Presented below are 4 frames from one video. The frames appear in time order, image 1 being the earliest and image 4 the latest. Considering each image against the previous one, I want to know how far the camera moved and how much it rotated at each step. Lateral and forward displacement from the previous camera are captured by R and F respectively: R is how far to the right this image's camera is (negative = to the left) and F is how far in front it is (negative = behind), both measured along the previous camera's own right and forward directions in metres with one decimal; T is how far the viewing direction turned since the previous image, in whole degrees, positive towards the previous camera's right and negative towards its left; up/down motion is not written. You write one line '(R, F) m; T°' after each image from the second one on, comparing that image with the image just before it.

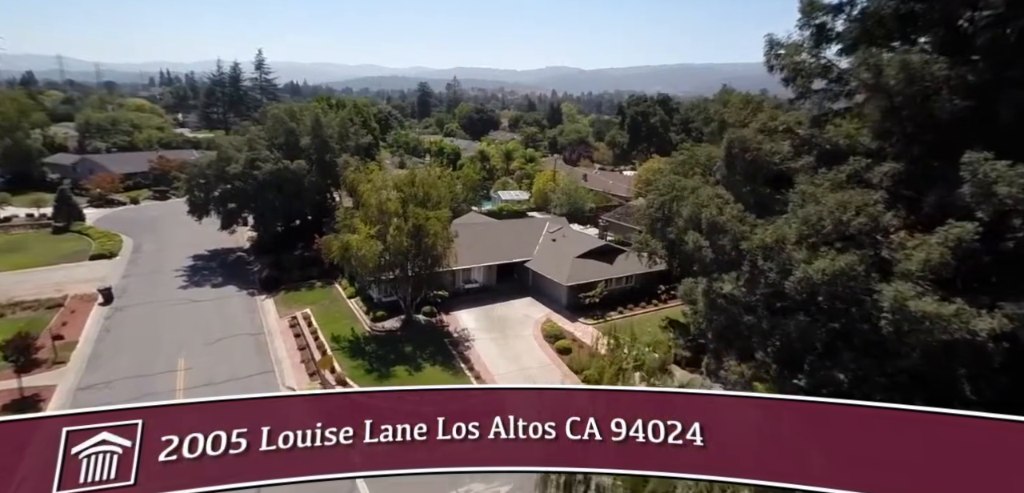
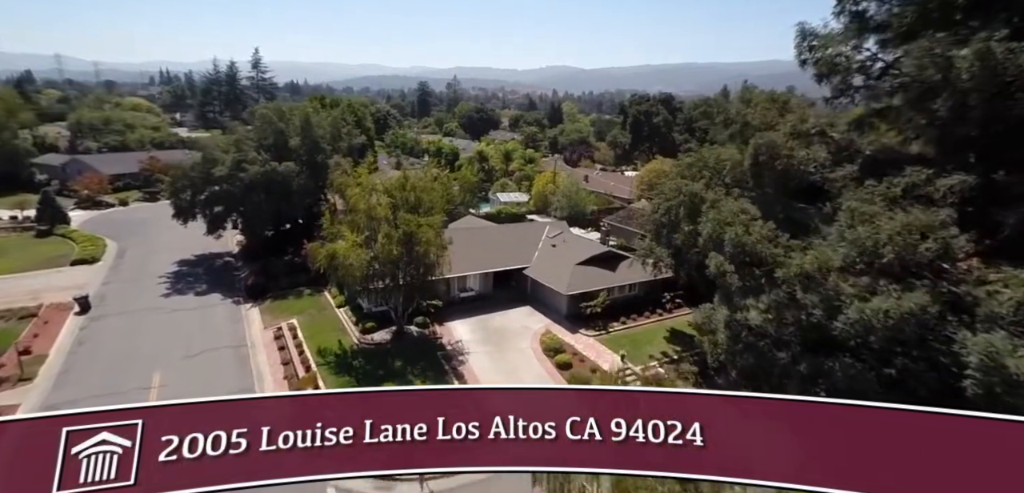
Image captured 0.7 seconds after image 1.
(+0.2, +1.5) m; 0°
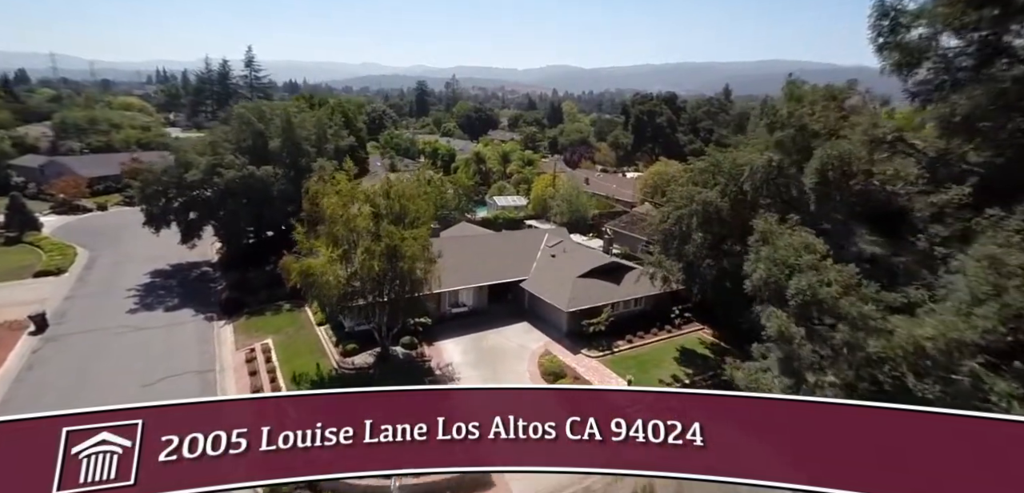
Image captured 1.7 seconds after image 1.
(+0.2, +2.4) m; 0°
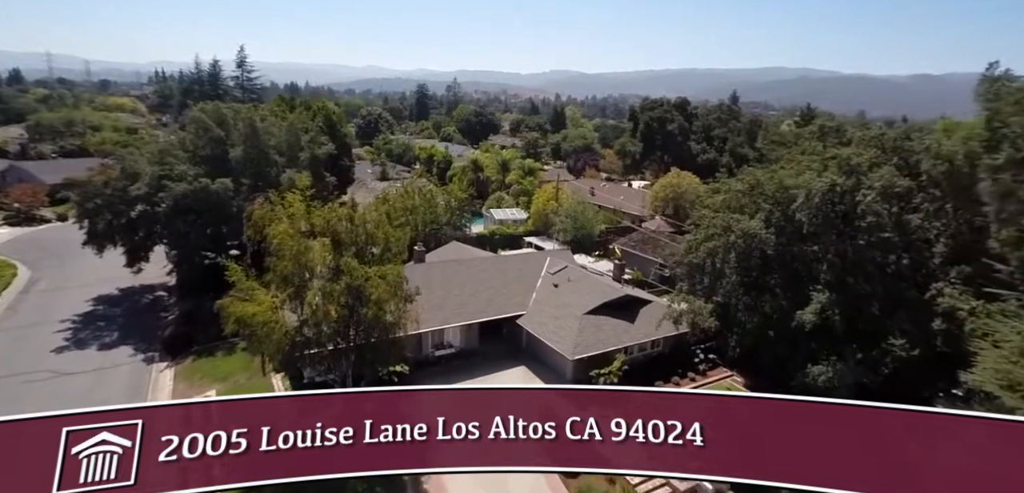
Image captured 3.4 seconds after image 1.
(+0.3, +4.3) m; 0°
